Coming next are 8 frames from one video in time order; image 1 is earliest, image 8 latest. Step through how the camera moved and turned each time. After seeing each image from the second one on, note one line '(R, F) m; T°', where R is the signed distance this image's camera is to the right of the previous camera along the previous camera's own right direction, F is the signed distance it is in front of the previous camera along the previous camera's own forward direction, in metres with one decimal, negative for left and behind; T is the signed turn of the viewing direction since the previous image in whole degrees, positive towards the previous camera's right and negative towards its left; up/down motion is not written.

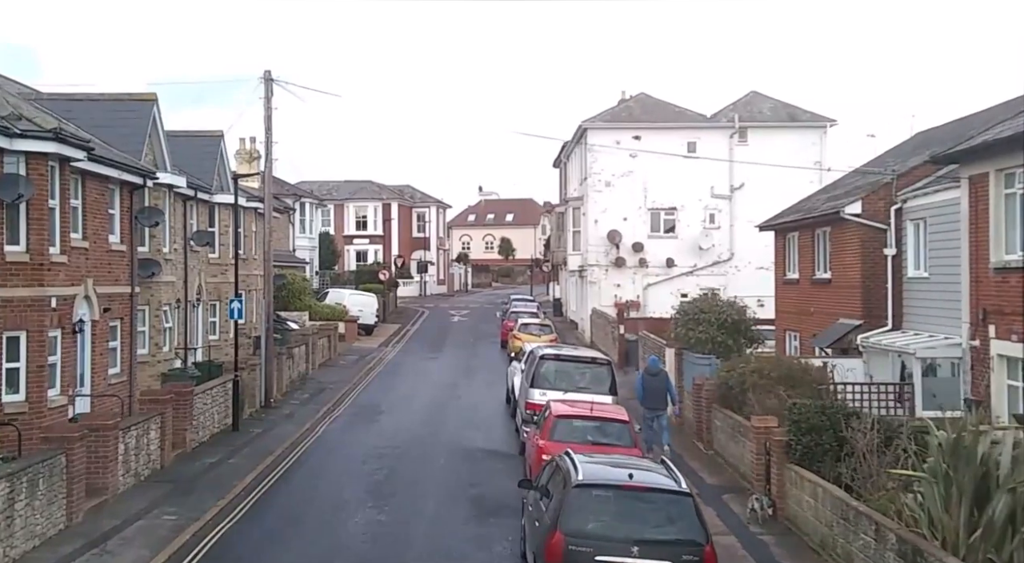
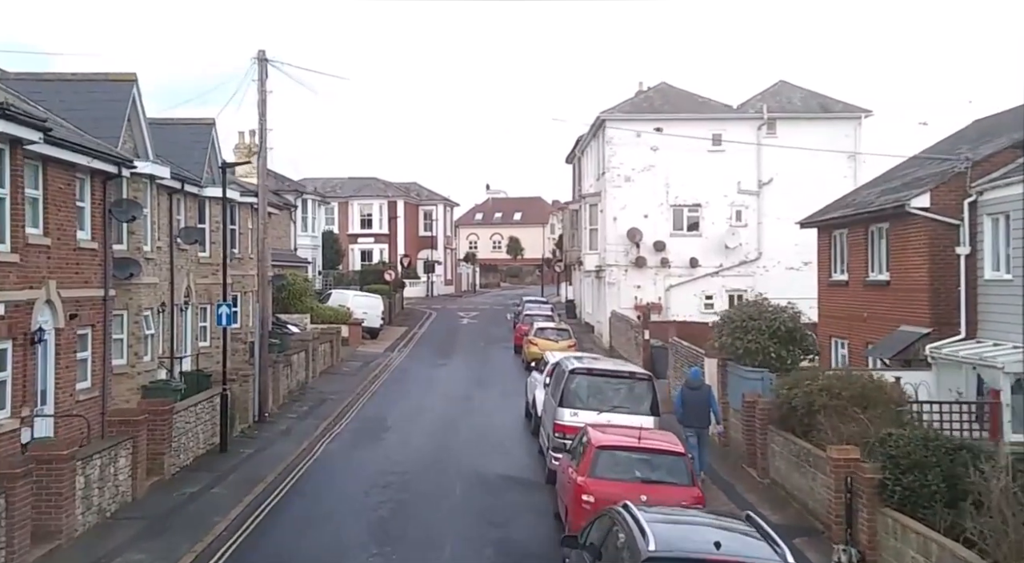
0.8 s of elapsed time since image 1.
(-0.3, +2.4) m; 0°
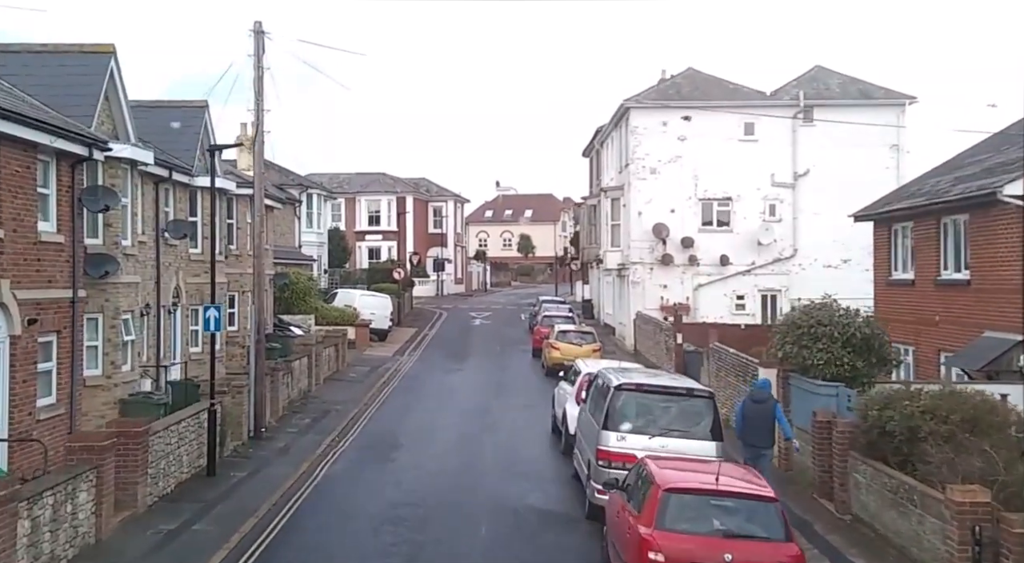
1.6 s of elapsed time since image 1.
(-0.4, +2.5) m; 0°
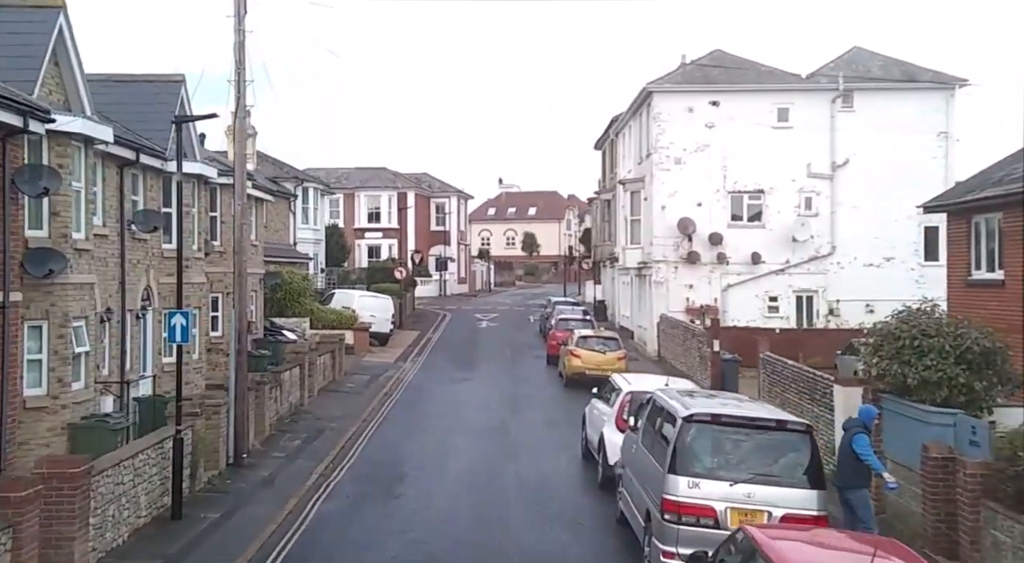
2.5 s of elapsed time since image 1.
(-0.4, +3.0) m; 0°
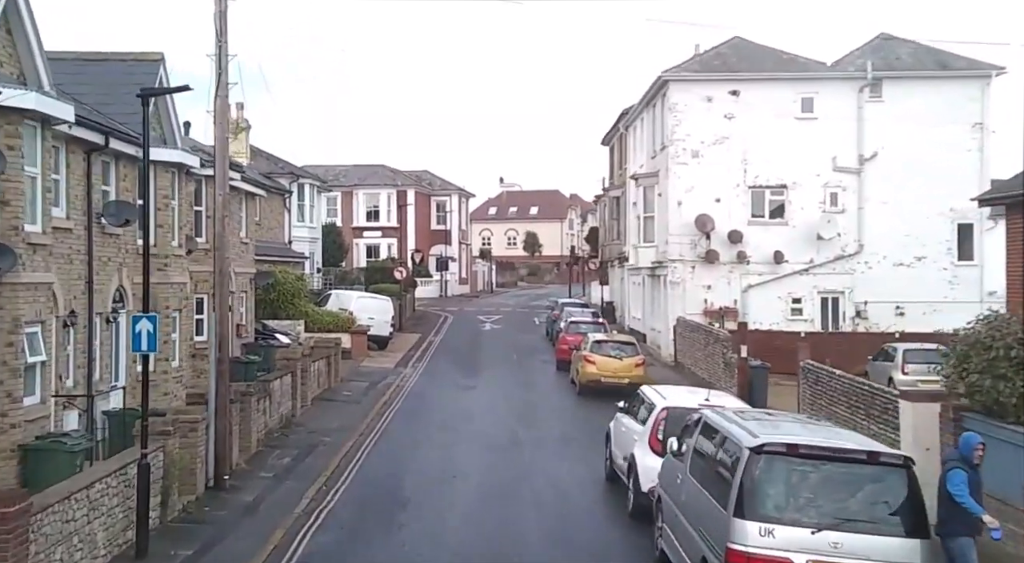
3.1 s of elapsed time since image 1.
(-0.3, +2.0) m; 0°
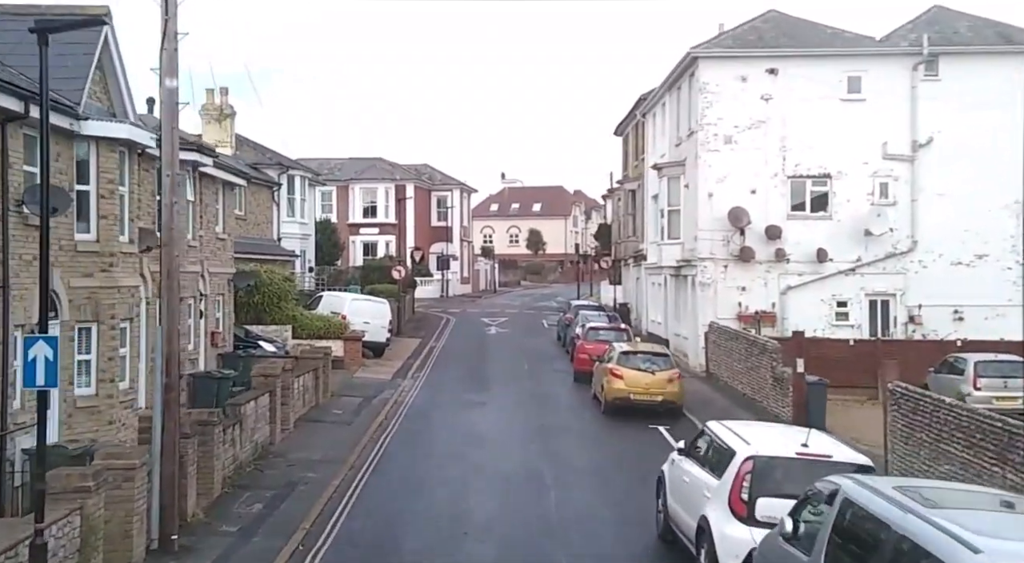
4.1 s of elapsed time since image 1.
(-0.4, +3.4) m; 0°
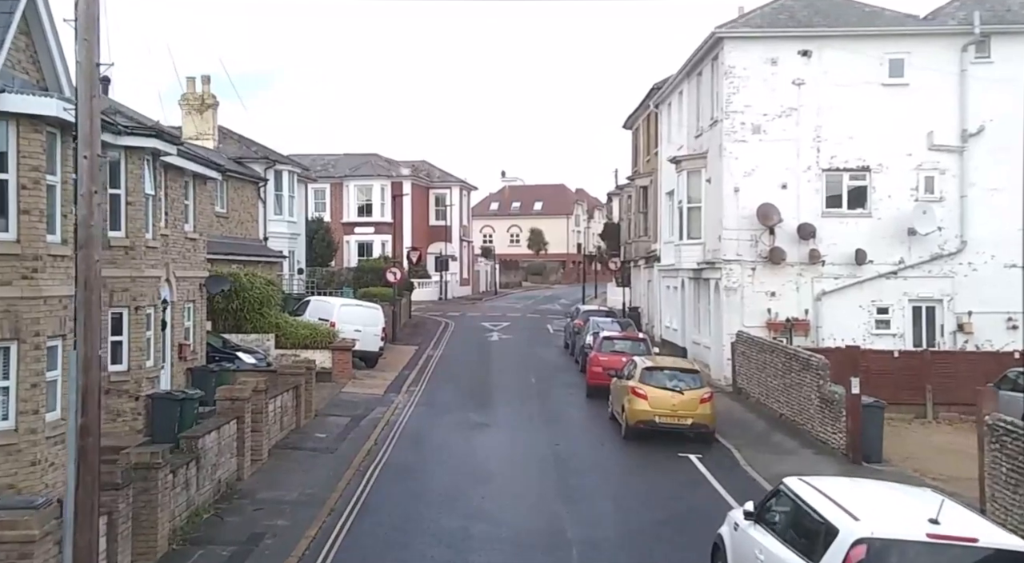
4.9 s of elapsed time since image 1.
(-0.2, +2.7) m; 0°
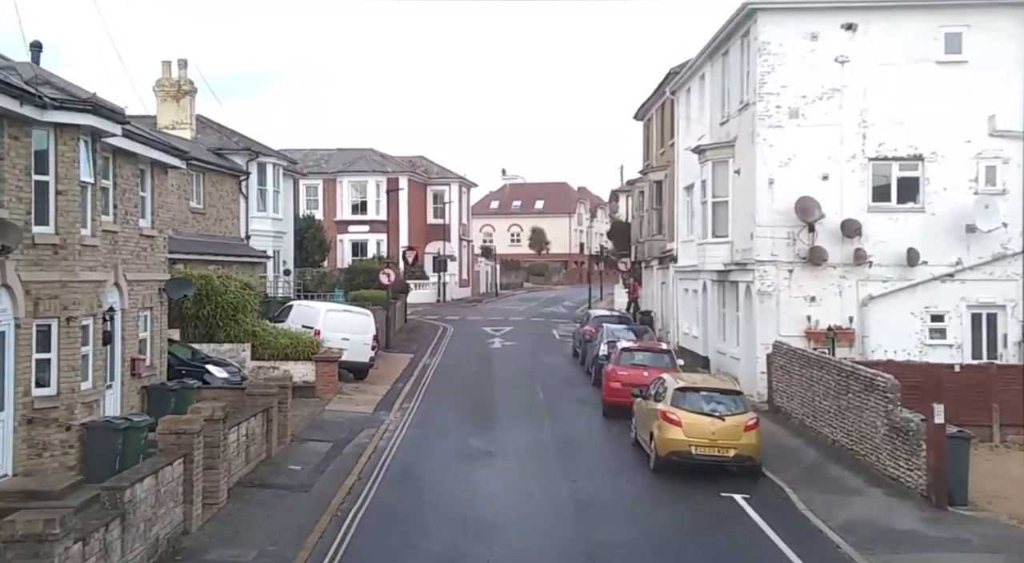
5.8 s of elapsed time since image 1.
(-0.2, +3.0) m; 0°
